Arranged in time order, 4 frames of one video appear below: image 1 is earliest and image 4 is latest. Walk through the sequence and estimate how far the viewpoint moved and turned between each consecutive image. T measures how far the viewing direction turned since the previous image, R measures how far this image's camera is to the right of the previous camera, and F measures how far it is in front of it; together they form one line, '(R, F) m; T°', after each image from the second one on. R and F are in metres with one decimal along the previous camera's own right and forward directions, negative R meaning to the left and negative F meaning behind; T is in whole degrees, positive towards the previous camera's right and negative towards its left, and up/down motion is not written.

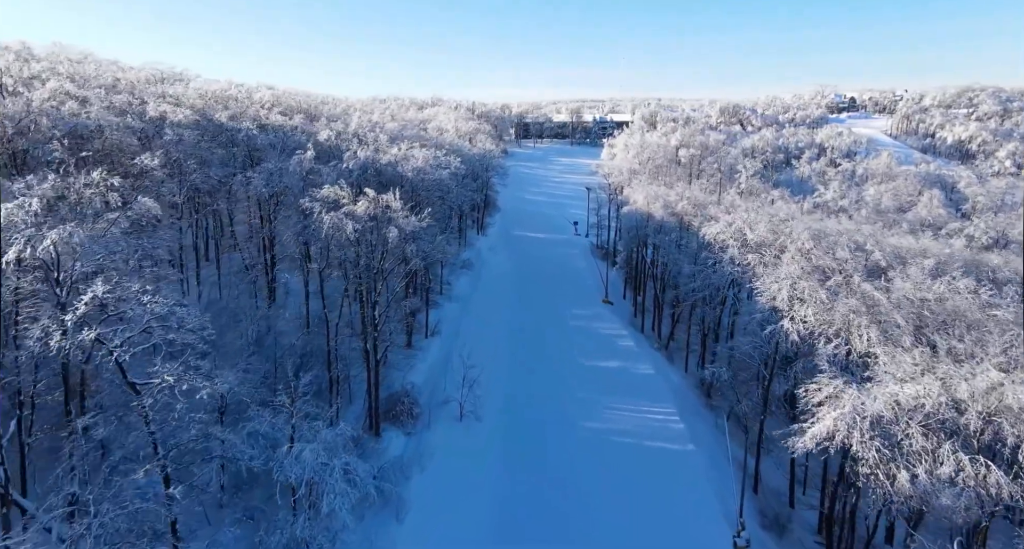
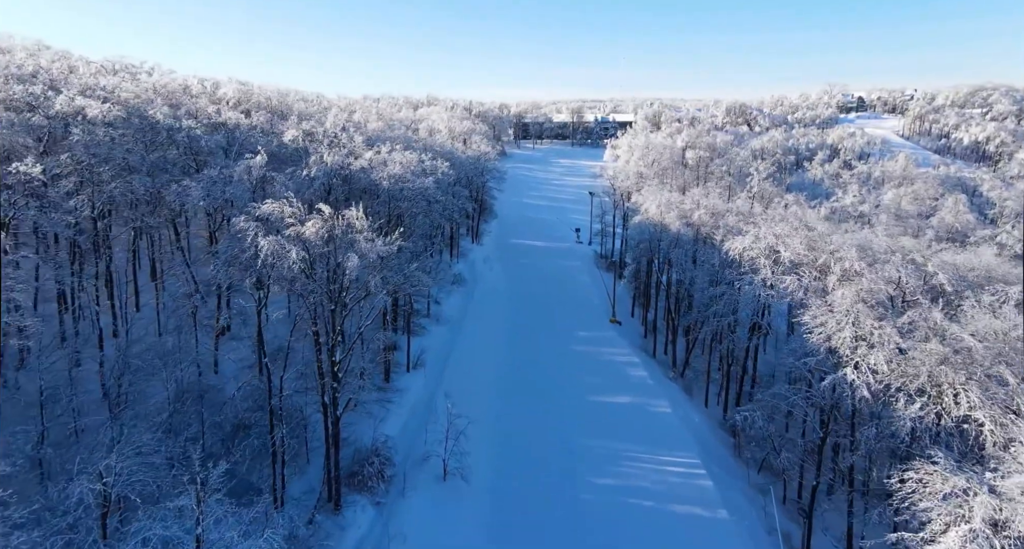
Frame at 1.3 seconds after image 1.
(+0.3, +6.3) m; 0°
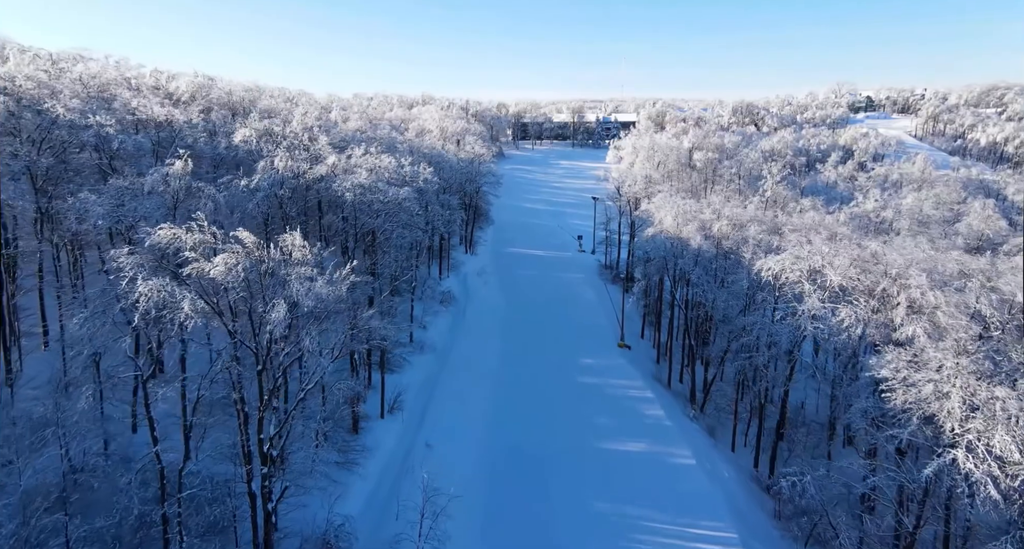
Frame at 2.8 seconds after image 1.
(+0.3, +6.4) m; 0°
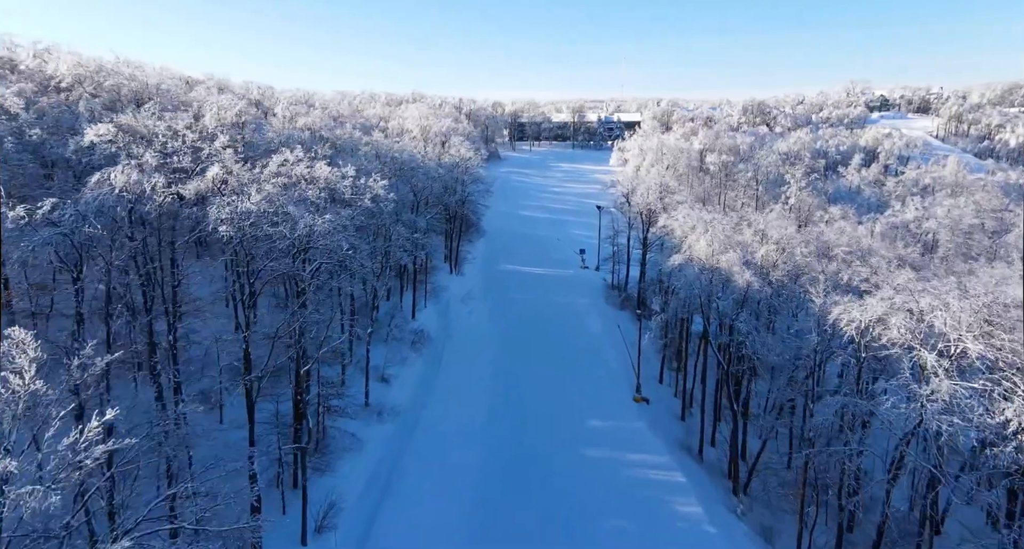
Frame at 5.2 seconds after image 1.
(+0.6, +10.4) m; 0°
